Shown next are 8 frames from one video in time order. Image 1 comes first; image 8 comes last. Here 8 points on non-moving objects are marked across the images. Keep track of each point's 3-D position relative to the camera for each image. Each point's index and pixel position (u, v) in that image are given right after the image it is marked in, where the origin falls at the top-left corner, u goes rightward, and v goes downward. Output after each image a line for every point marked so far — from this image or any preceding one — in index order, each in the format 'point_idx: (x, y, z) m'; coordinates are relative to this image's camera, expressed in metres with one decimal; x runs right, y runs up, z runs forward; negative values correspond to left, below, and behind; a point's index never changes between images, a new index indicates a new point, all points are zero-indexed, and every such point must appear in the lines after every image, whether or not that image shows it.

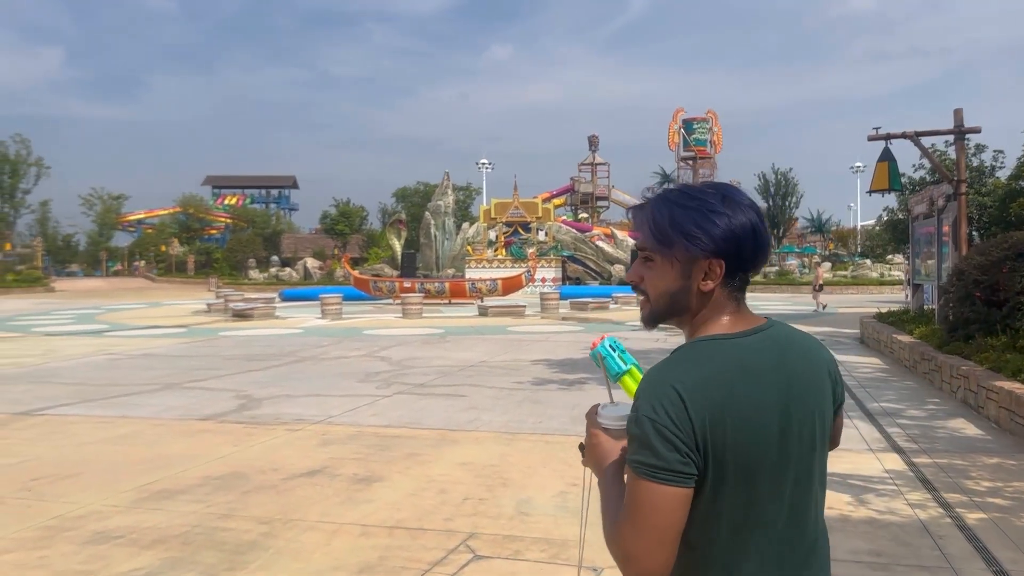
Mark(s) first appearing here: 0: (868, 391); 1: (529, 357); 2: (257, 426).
0: (+3.8, -1.1, +8.9) m
1: (+0.2, -1.0, +12.1) m
2: (-2.2, -1.2, +7.1) m
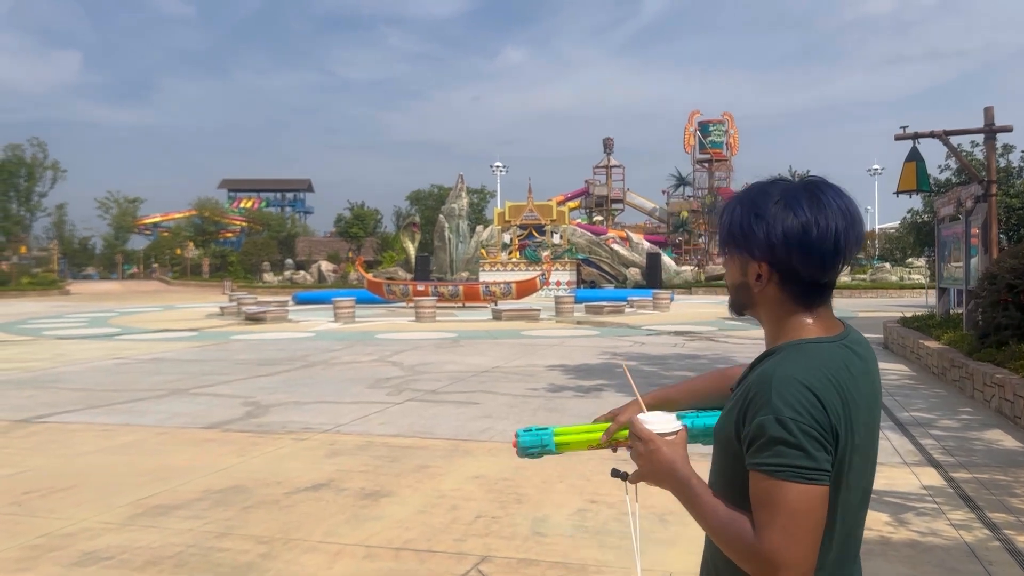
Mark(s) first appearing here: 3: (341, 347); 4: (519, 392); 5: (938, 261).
0: (+3.9, -1.1, +8.6) m
1: (+0.4, -1.0, +11.8) m
2: (-2.0, -1.2, +6.9) m
3: (-3.0, -1.0, +14.7) m
4: (+0.1, -1.1, +9.1) m
5: (+6.7, +0.4, +13.3) m
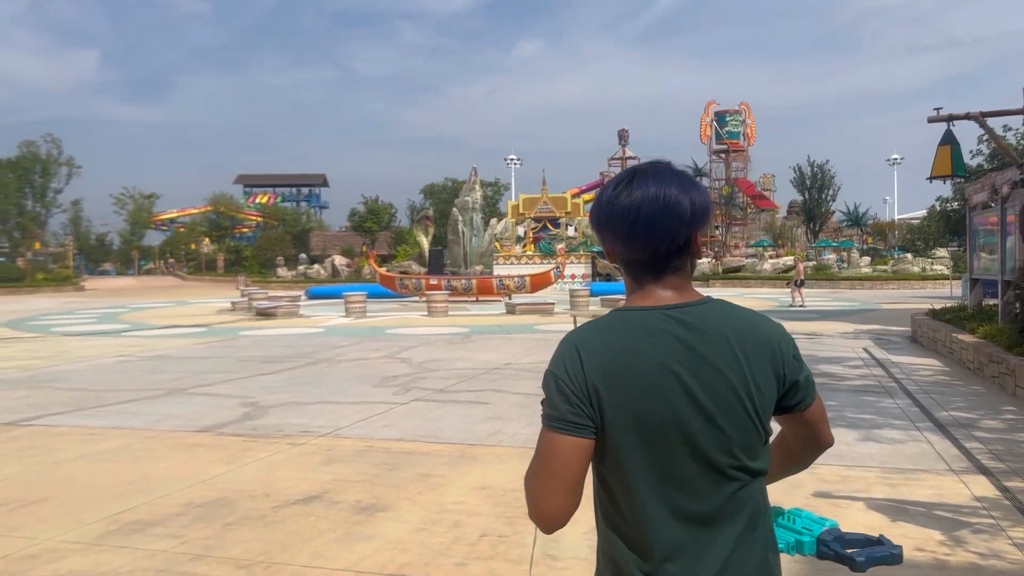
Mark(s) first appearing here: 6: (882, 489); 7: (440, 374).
0: (+4.0, -1.0, +8.1) m
1: (+0.6, -0.9, +11.4) m
2: (-1.9, -1.2, +6.5) m
3: (-2.7, -0.9, +14.3) m
4: (+0.2, -1.1, +8.6) m
5: (+6.9, +0.6, +12.7) m
6: (+2.2, -1.2, +4.9) m
7: (-0.9, -1.0, +10.1) m
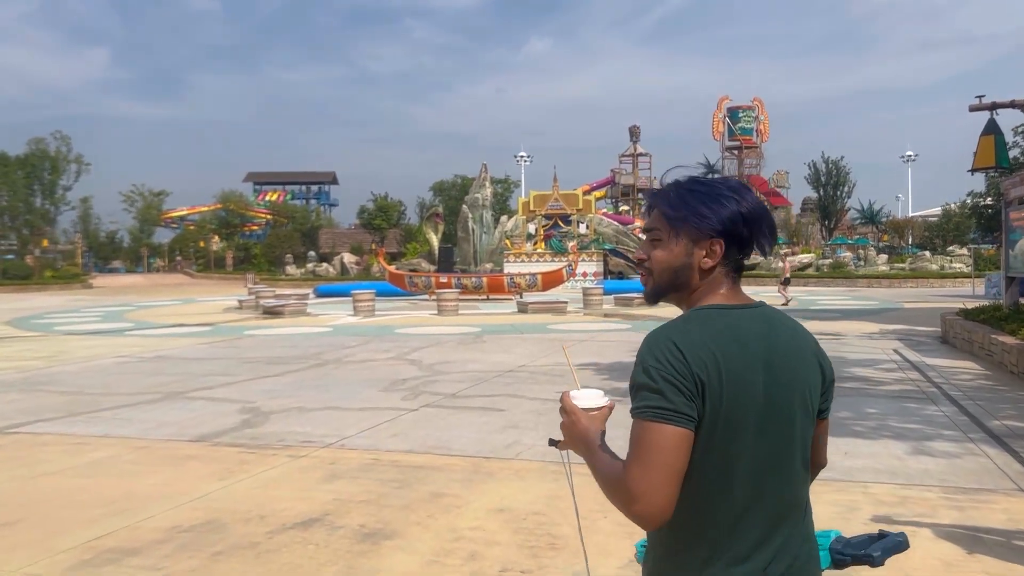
0: (+4.2, -1.0, +7.5) m
1: (+0.8, -0.9, +10.9) m
2: (-1.8, -1.2, +6.0) m
3: (-2.5, -0.9, +13.8) m
4: (+0.3, -1.0, +8.1) m
5: (+7.1, +0.6, +12.2) m
6: (+2.3, -1.2, +4.4) m
7: (-0.7, -1.0, +9.6) m
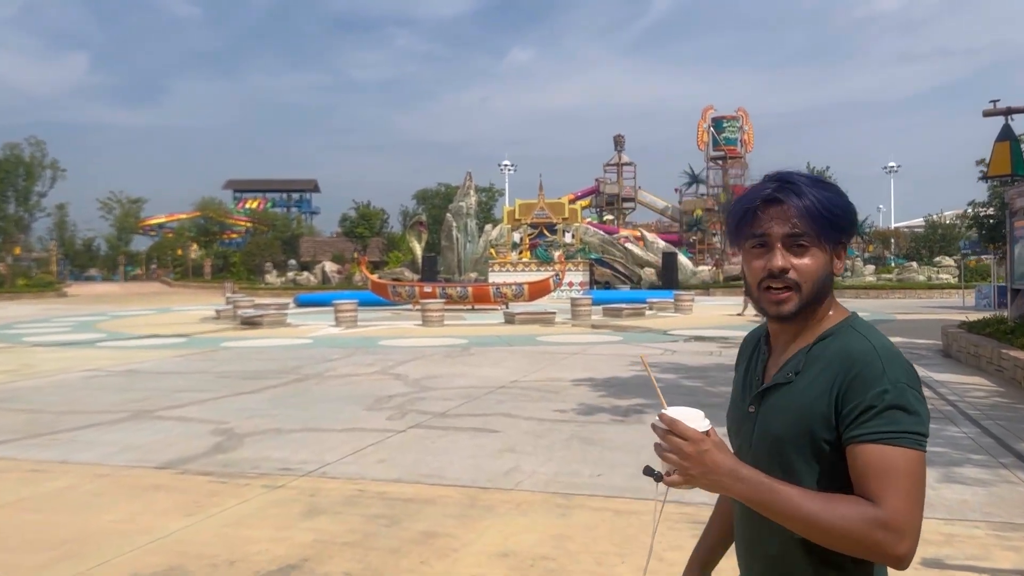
0: (+4.1, -1.2, +7.1) m
1: (+0.7, -1.1, +10.4) m
2: (-1.8, -1.2, +5.5) m
3: (-2.7, -1.1, +13.3) m
4: (+0.3, -1.1, +7.6) m
5: (+6.9, +0.4, +11.8) m
6: (+2.3, -1.2, +3.9) m
7: (-0.8, -1.1, +9.0) m
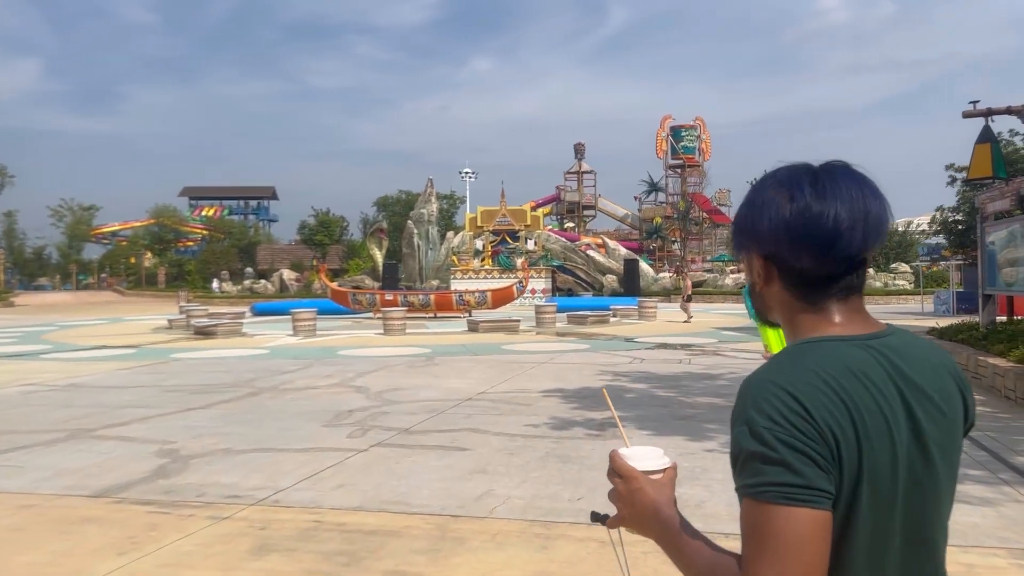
0: (+3.9, -1.2, +6.8) m
1: (+0.3, -1.2, +9.9) m
2: (-2.0, -1.3, +4.9) m
3: (-3.2, -1.2, +12.7) m
4: (0.0, -1.2, +7.2) m
5: (+6.5, +0.3, +11.7) m
6: (+2.2, -1.3, +3.6) m
7: (-1.1, -1.2, +8.5) m
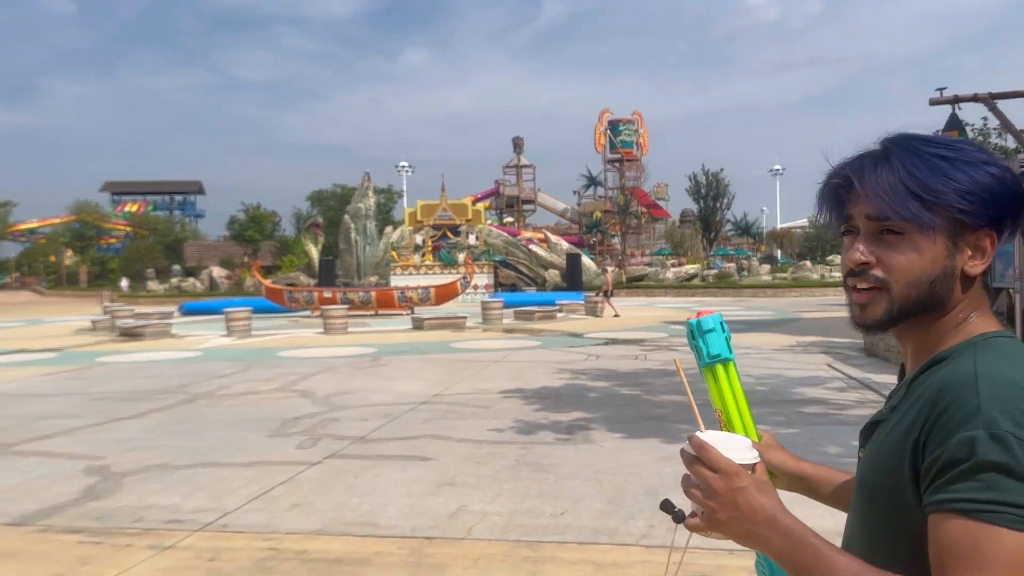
0: (+3.6, -1.1, +6.7) m
1: (-0.2, -1.1, +9.5) m
2: (-2.1, -1.3, +4.3) m
3: (-3.9, -1.2, +11.9) m
4: (-0.3, -1.2, +6.7) m
5: (+5.8, +0.5, +11.7) m
6: (+2.2, -1.2, +3.3) m
7: (-1.5, -1.2, +8.0) m
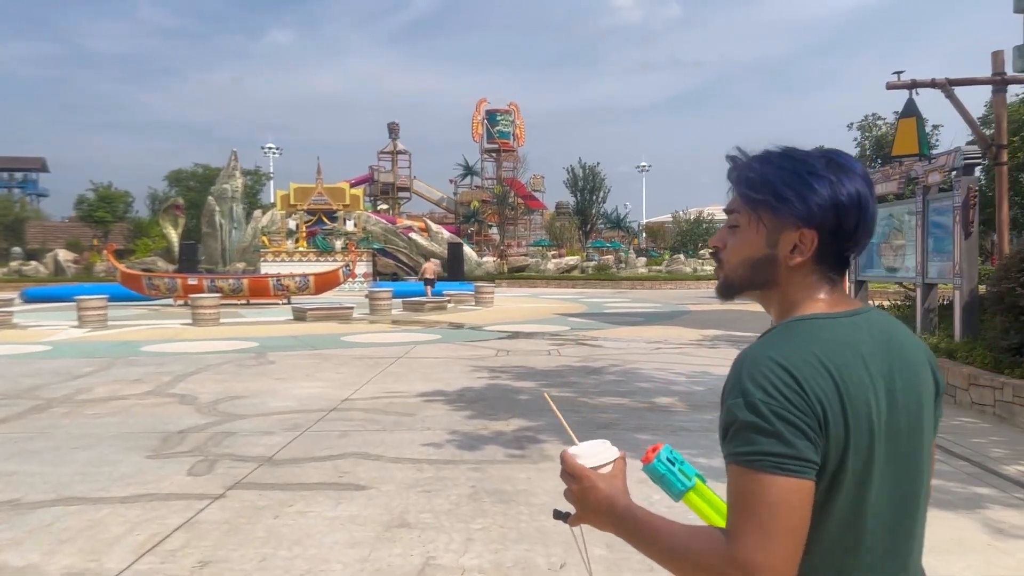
0: (+3.2, -1.1, +6.2) m
1: (-1.0, -1.0, +8.4) m
2: (-2.1, -1.2, +3.0) m
3: (-5.0, -1.0, +10.2) m
4: (-0.6, -1.1, +5.6) m
5: (+4.6, +0.5, +11.4) m
6: (+2.3, -1.2, +2.6) m
7: (-2.1, -1.1, +6.7) m
